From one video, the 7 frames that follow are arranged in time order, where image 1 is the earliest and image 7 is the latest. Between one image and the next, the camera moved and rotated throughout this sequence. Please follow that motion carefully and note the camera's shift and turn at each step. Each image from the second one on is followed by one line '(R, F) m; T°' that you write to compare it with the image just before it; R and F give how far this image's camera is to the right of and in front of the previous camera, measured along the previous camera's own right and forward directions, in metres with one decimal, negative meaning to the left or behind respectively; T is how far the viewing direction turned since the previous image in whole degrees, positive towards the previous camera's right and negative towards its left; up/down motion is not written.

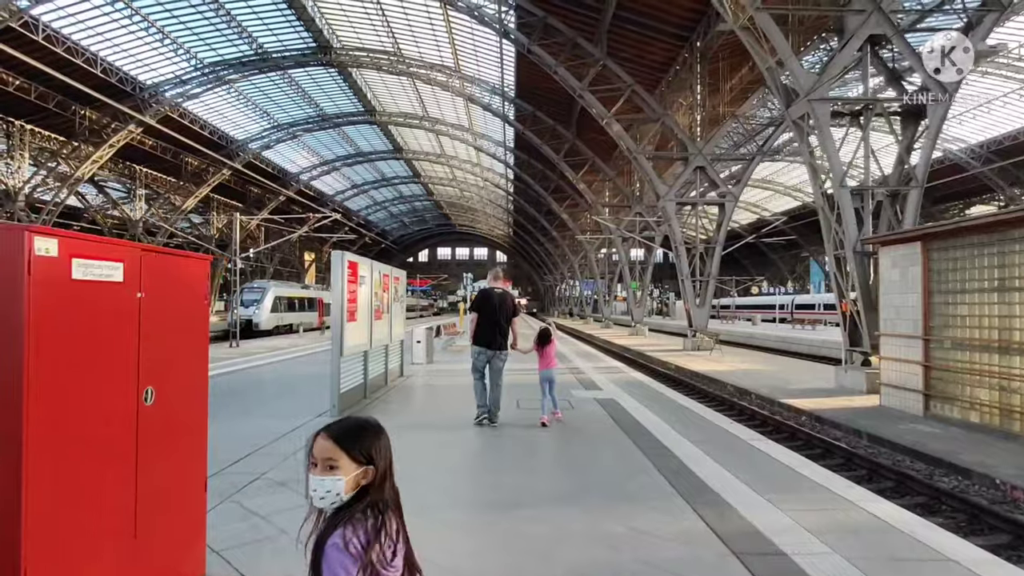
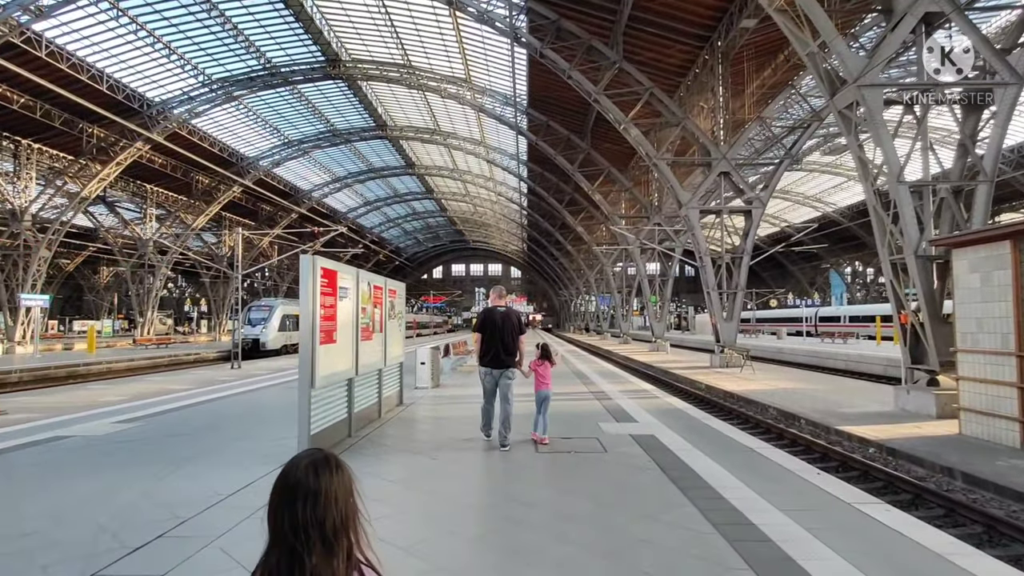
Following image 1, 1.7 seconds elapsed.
(0.0, +1.4) m; -1°
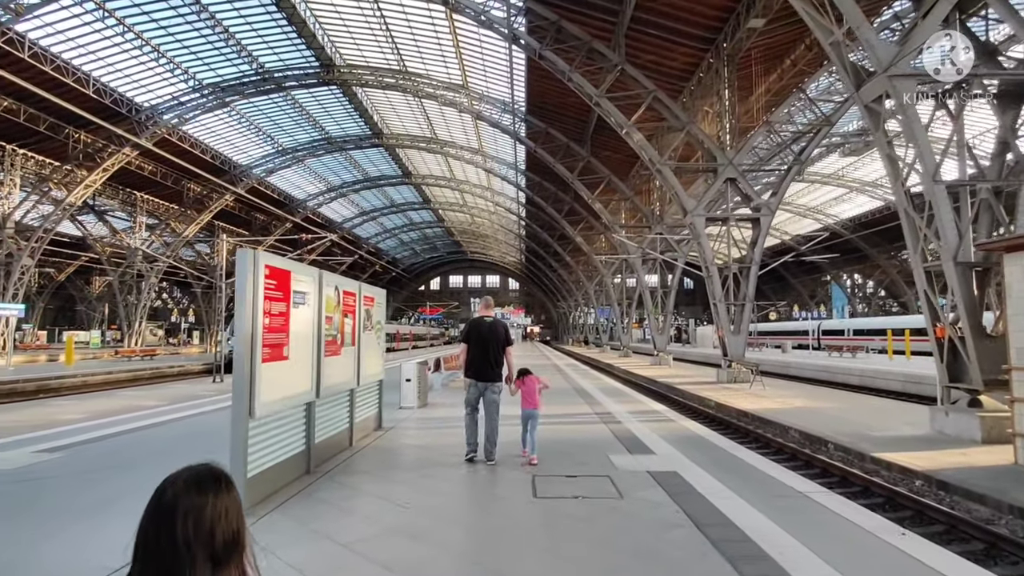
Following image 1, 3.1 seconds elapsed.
(0.0, +1.1) m; 0°
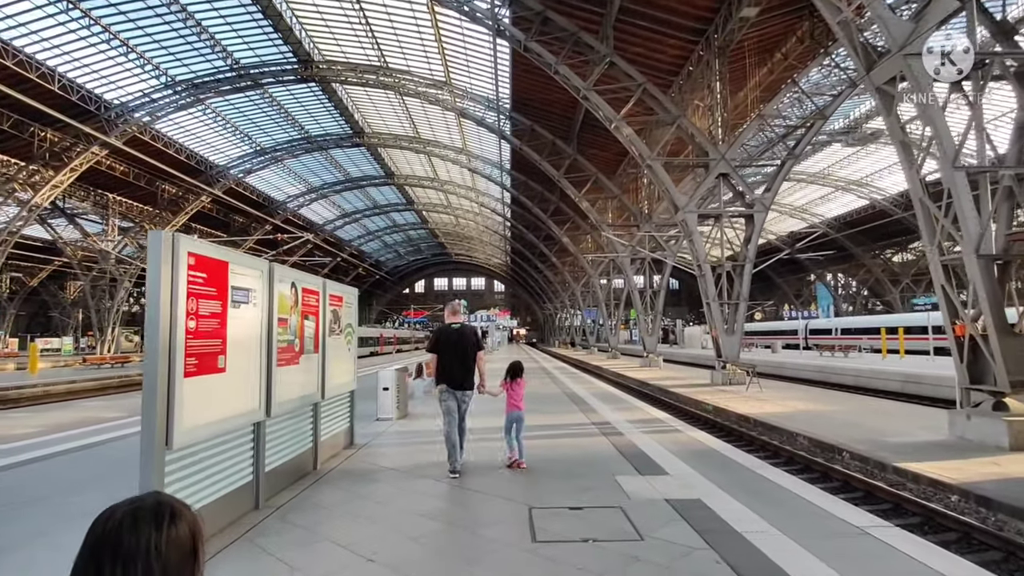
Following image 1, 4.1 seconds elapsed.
(0.0, +0.9) m; +1°
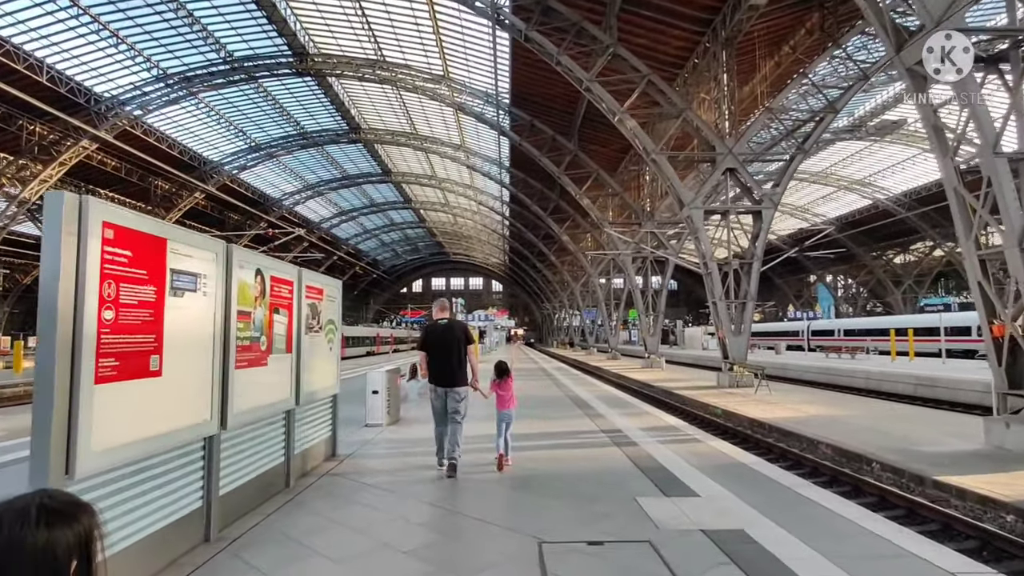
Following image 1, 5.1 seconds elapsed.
(0.0, +0.8) m; 0°
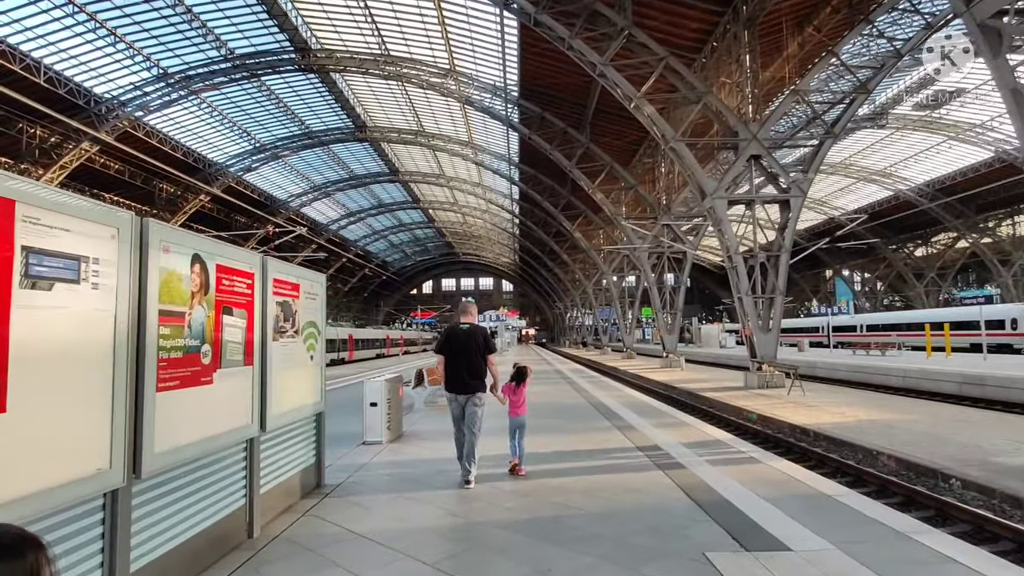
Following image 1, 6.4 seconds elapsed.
(-0.1, +1.1) m; -1°
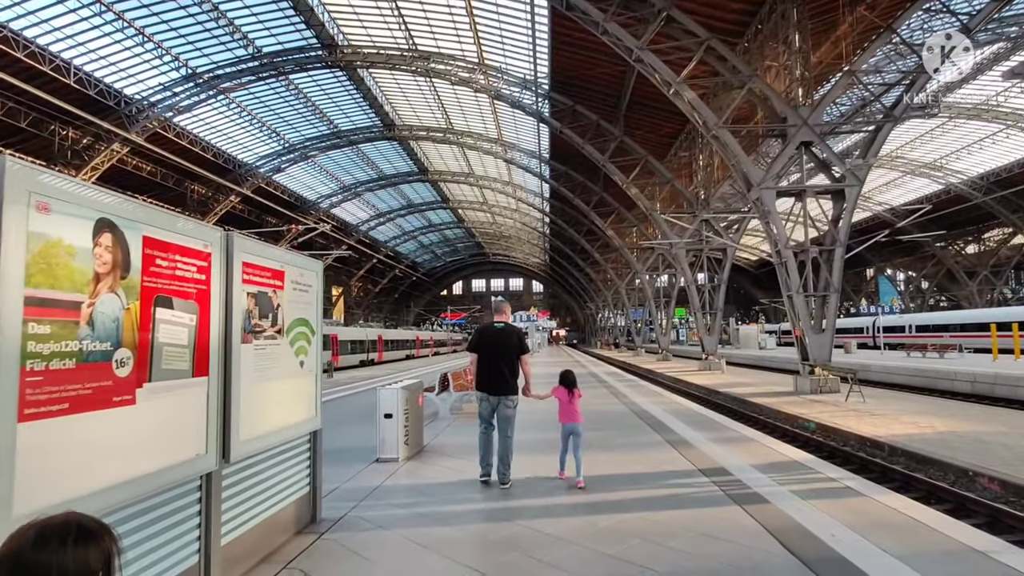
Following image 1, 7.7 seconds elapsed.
(-0.1, +1.1) m; -3°
